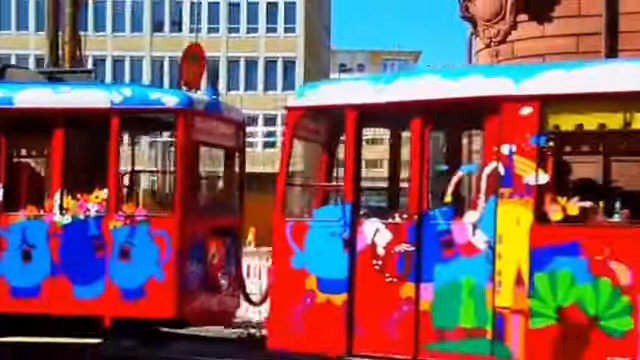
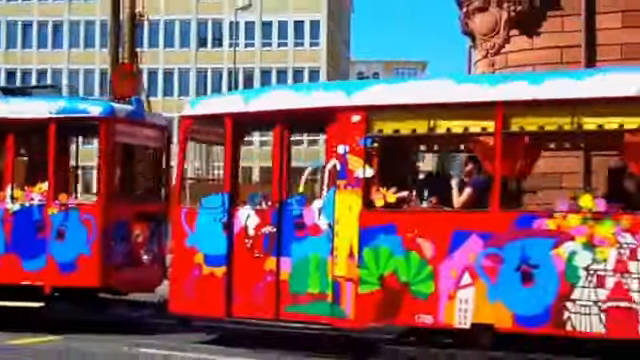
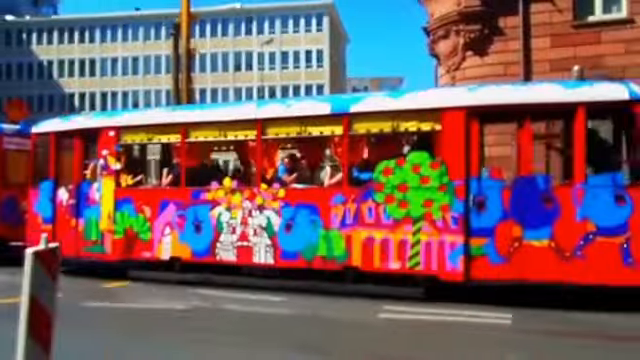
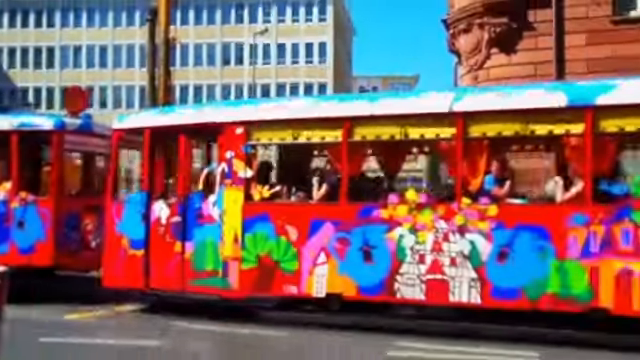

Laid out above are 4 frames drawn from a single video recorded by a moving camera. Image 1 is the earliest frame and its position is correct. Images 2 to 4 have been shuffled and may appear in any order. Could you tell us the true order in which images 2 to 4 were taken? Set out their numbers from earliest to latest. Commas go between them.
2, 4, 3
